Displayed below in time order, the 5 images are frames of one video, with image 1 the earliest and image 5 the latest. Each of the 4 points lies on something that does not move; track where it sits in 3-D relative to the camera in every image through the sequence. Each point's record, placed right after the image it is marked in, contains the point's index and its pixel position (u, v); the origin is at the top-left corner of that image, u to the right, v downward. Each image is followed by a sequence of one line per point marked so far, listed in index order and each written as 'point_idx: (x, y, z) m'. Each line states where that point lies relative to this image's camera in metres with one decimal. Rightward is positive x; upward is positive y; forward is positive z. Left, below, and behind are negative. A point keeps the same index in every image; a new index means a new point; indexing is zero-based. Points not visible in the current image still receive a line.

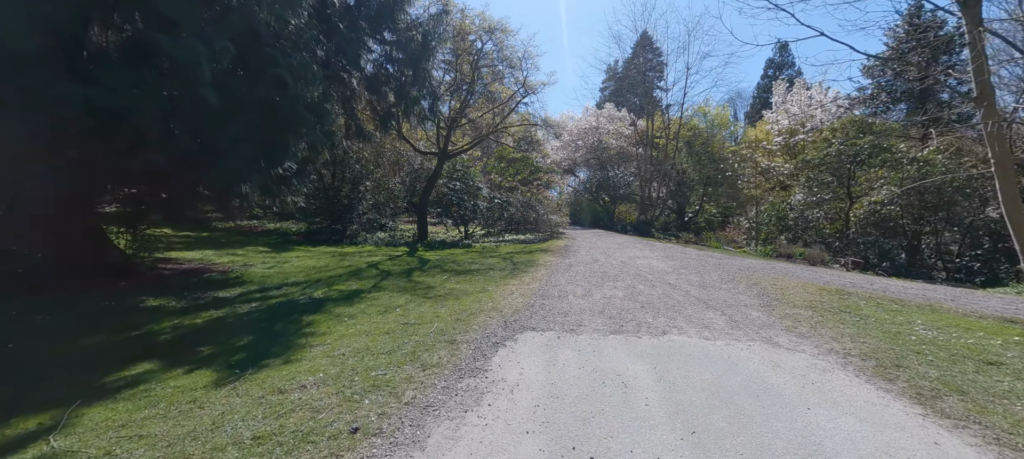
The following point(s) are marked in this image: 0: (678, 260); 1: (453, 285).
0: (+3.7, -0.7, +8.9) m
1: (-1.0, -0.9, +6.6) m
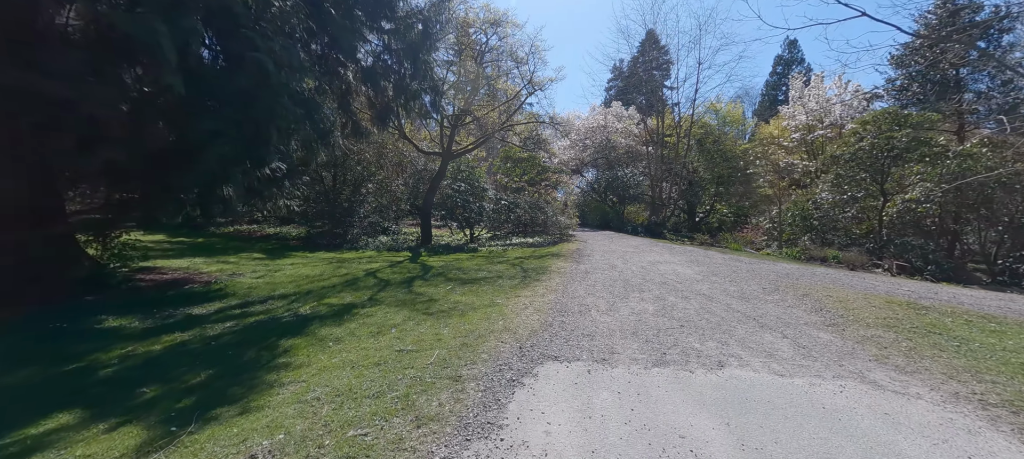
0: (+3.9, -0.7, +8.1) m
1: (-0.8, -1.0, +5.8) m
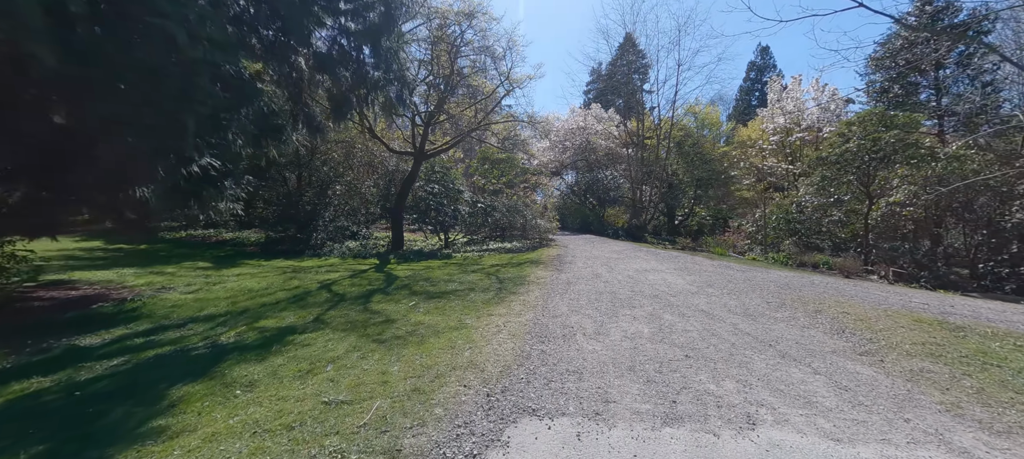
0: (+3.5, -0.8, +7.5) m
1: (-1.1, -1.1, +5.0) m
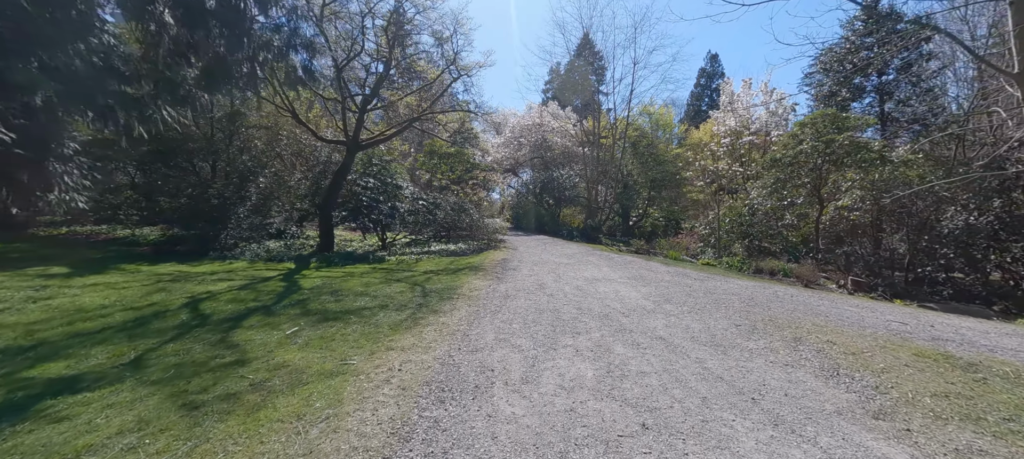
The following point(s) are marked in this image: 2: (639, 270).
0: (+2.3, -0.9, +6.6) m
1: (-2.0, -1.1, +3.6) m
2: (+2.7, -0.8, +8.4) m
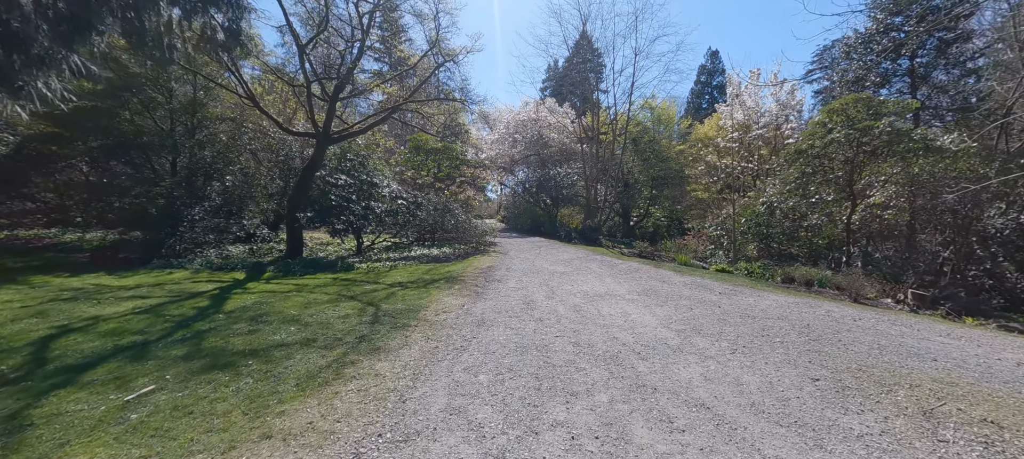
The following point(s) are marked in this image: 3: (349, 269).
0: (+2.0, -1.0, +5.1) m
1: (-2.3, -1.2, +2.2) m
2: (+2.4, -0.9, +7.0) m
3: (-4.0, -0.9, +9.5) m
